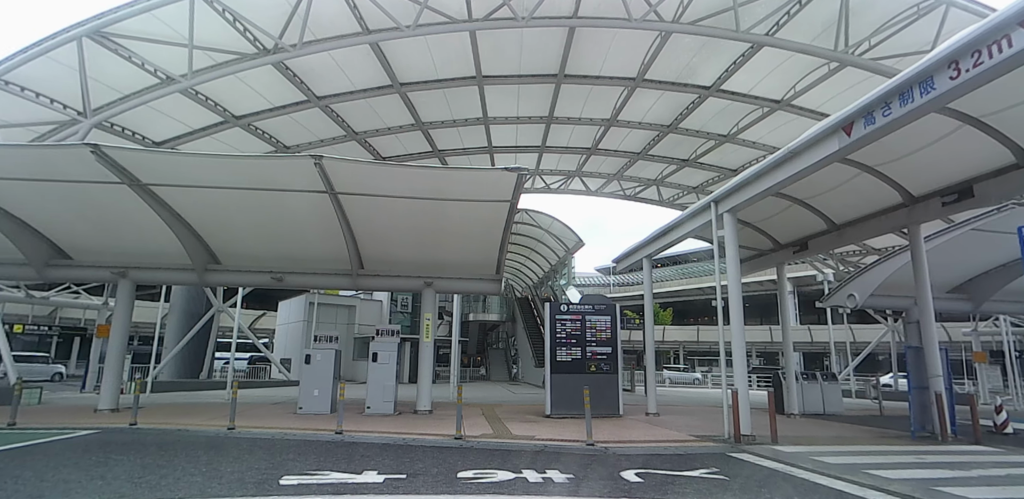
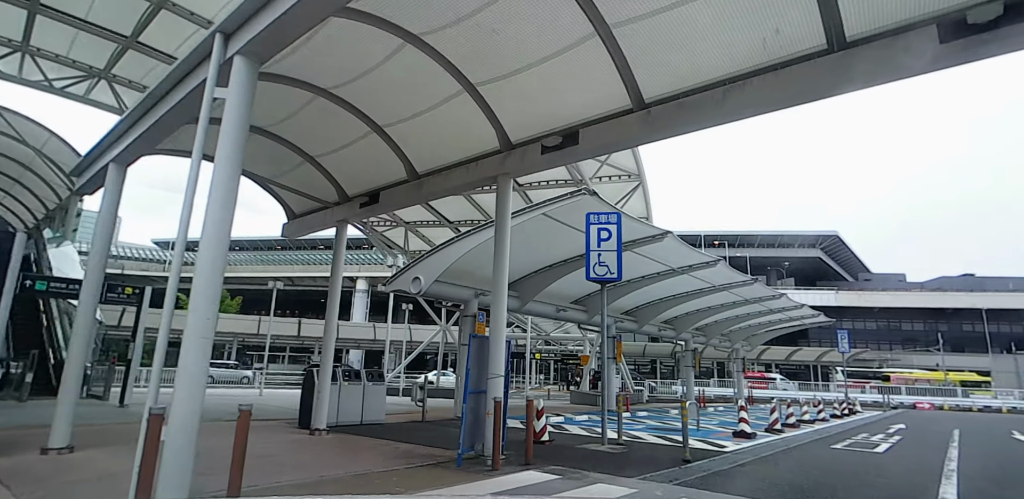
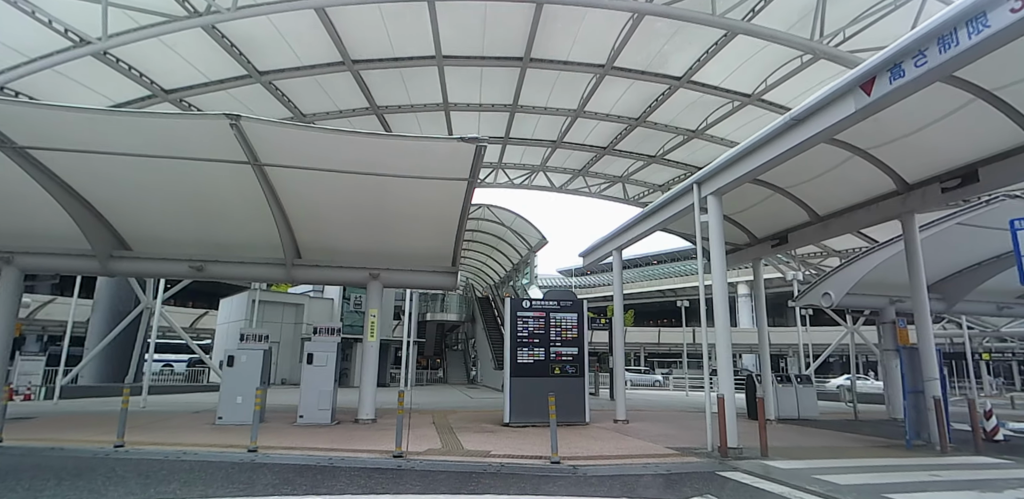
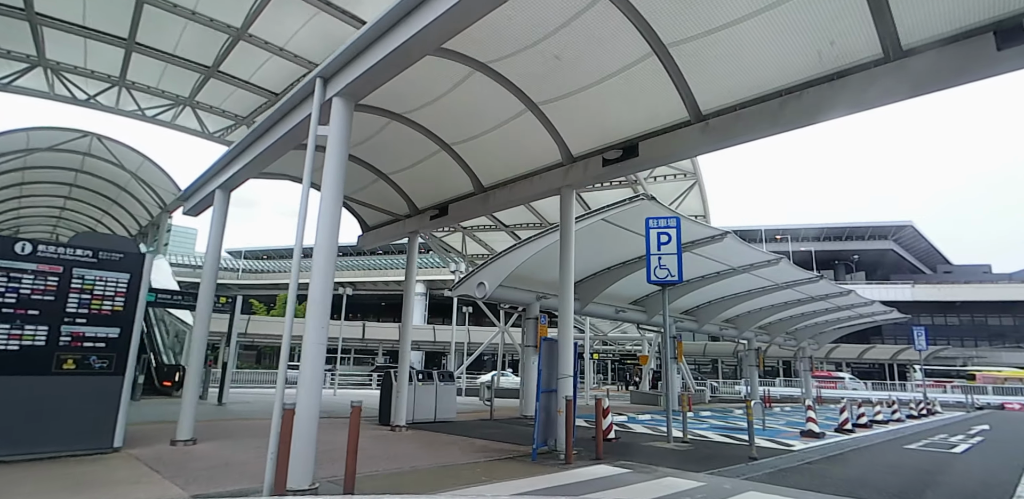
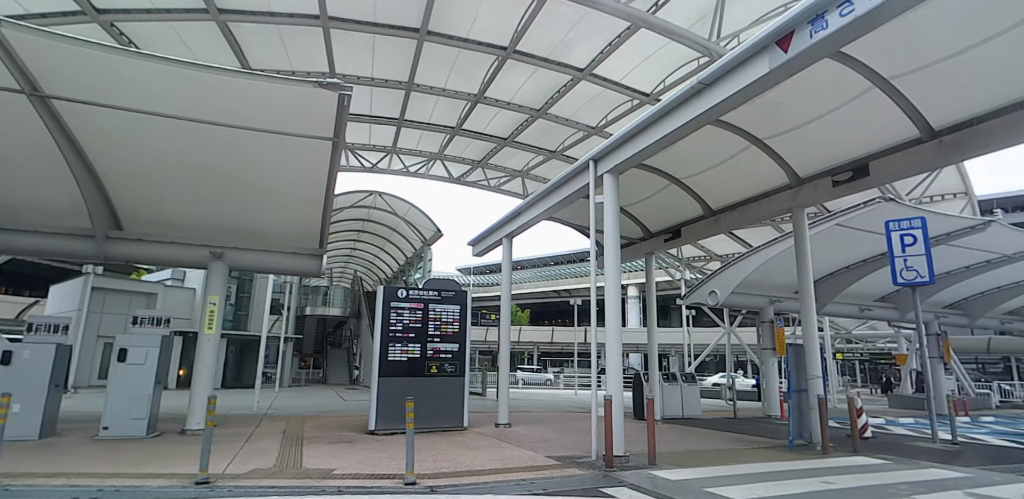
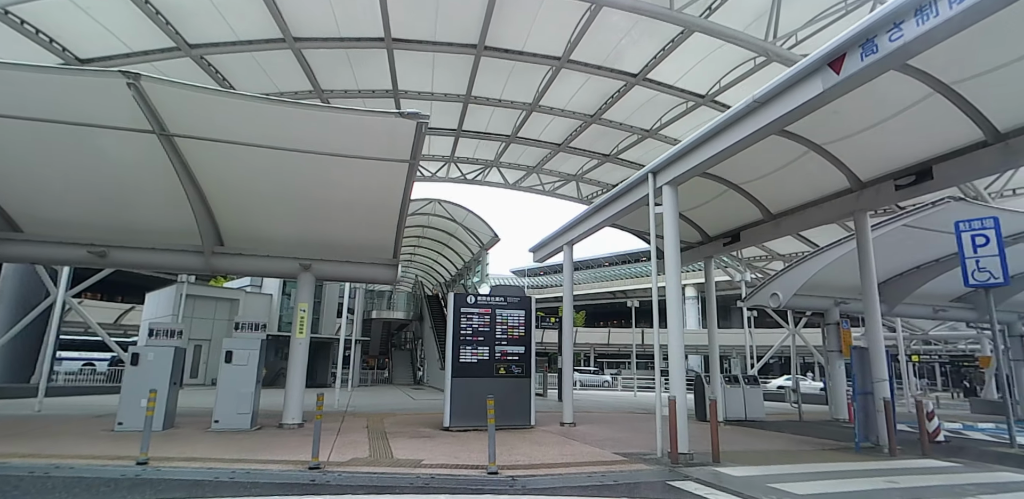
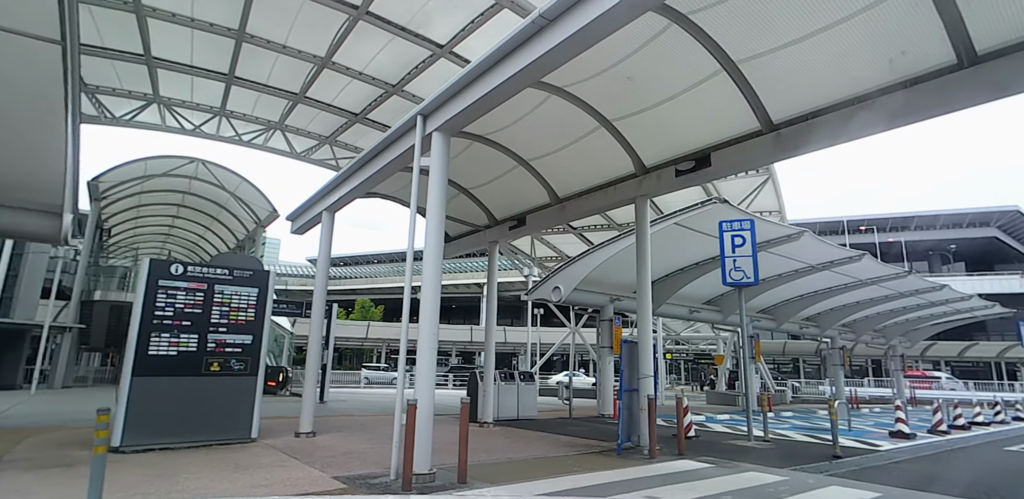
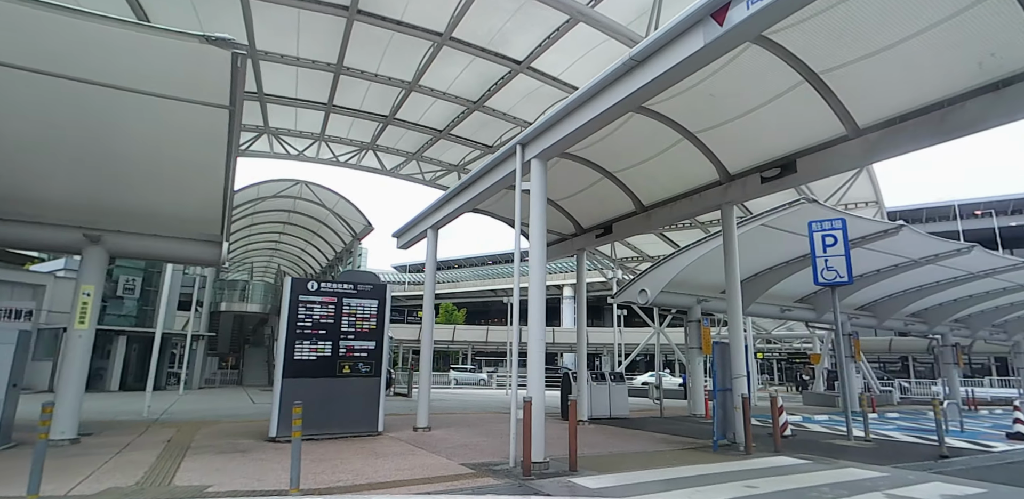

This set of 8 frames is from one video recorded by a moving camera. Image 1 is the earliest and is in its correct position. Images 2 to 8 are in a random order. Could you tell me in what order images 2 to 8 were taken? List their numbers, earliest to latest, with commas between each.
3, 6, 5, 8, 7, 4, 2
